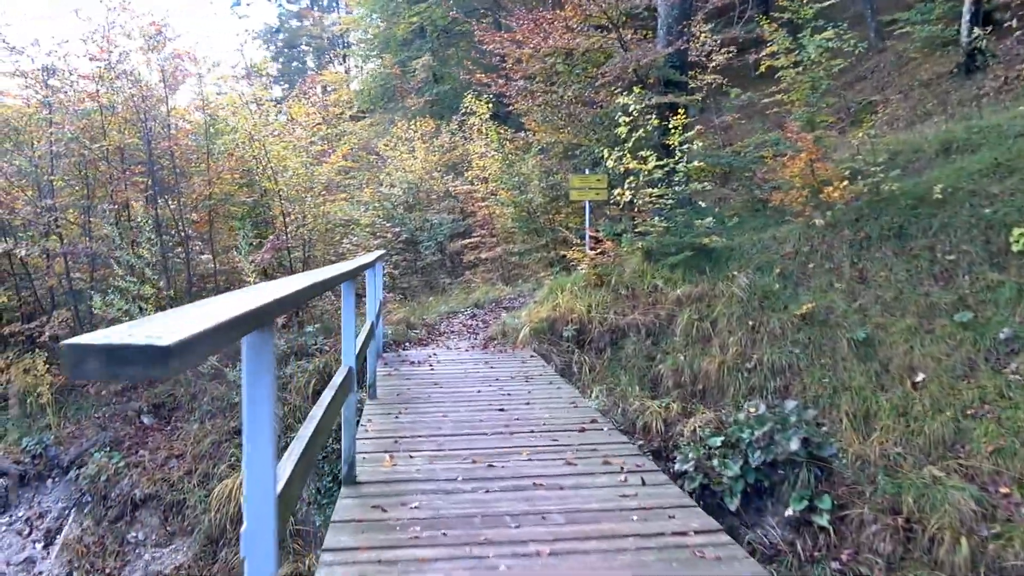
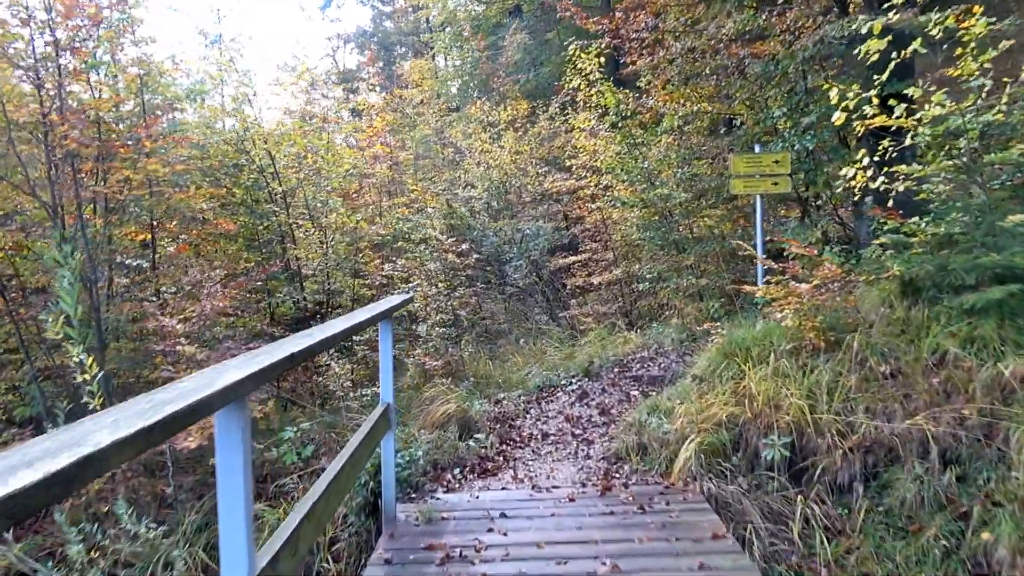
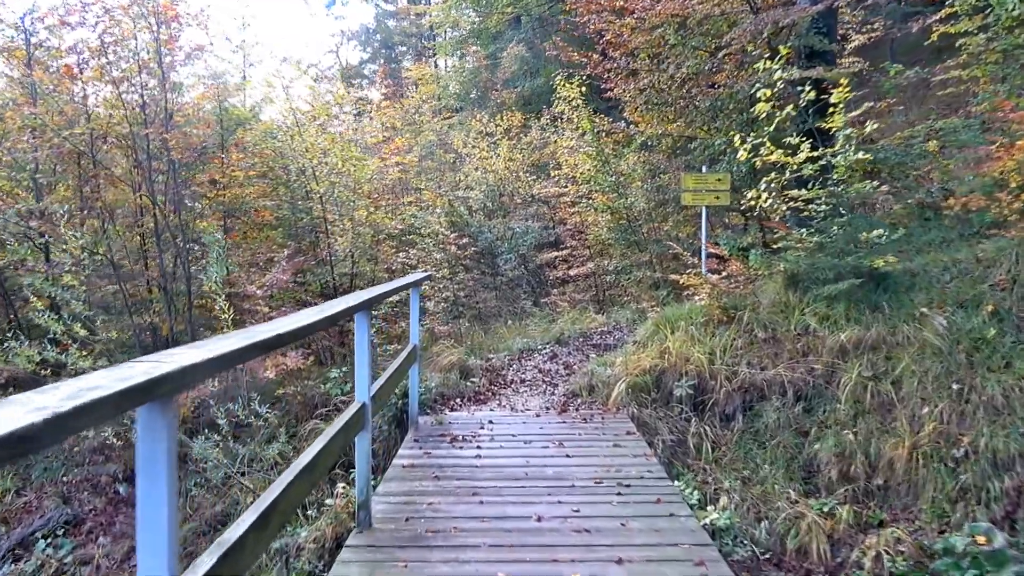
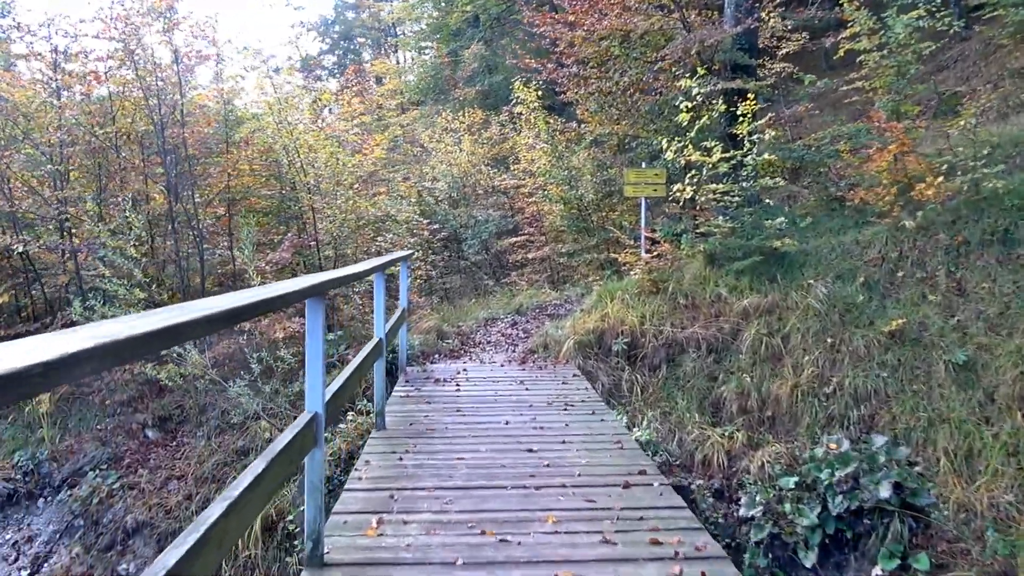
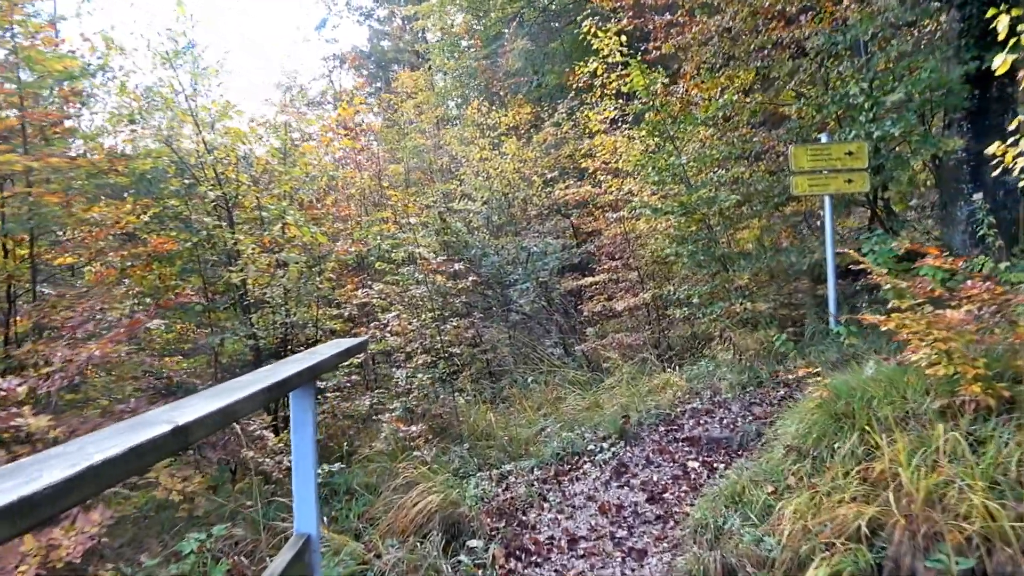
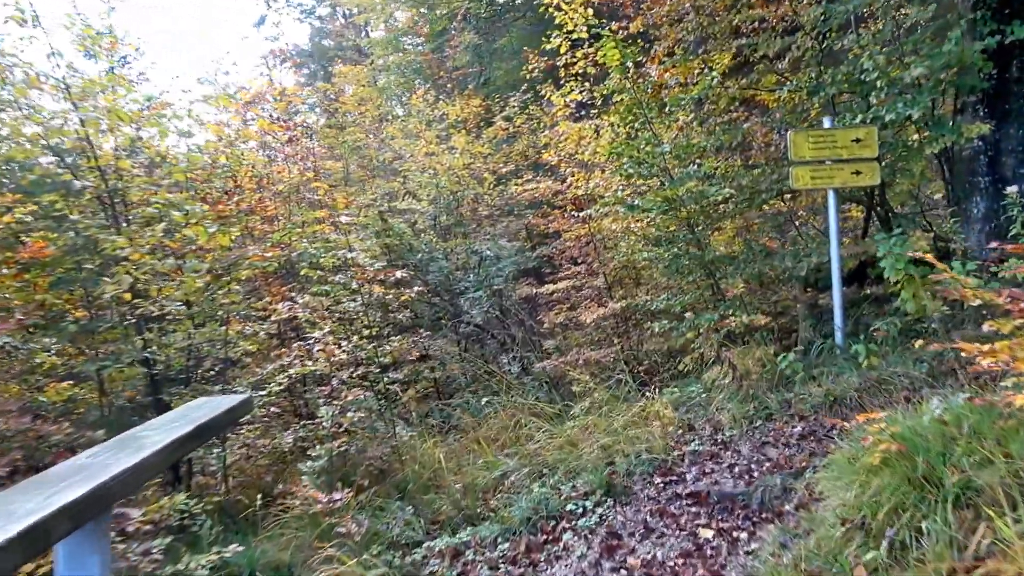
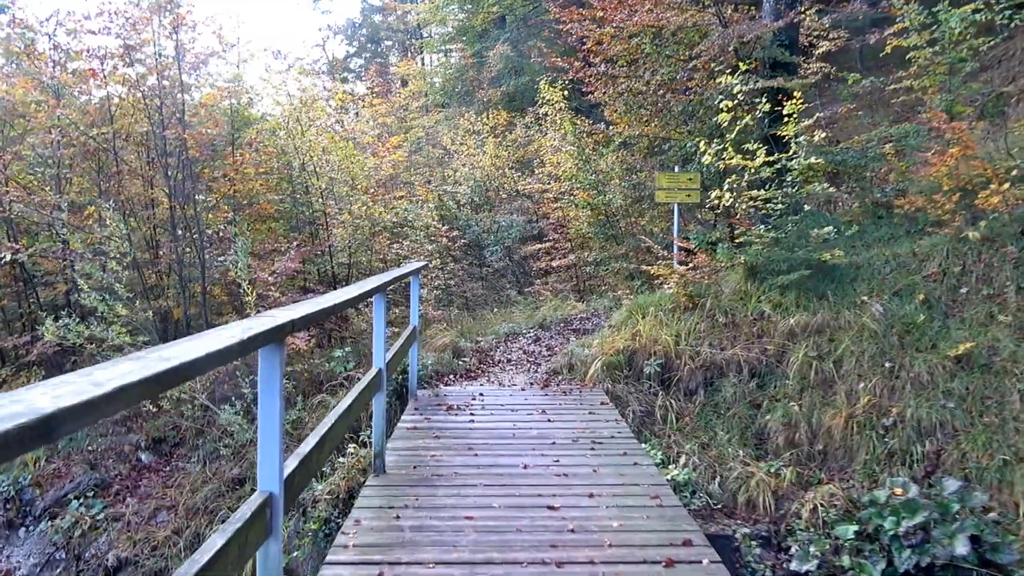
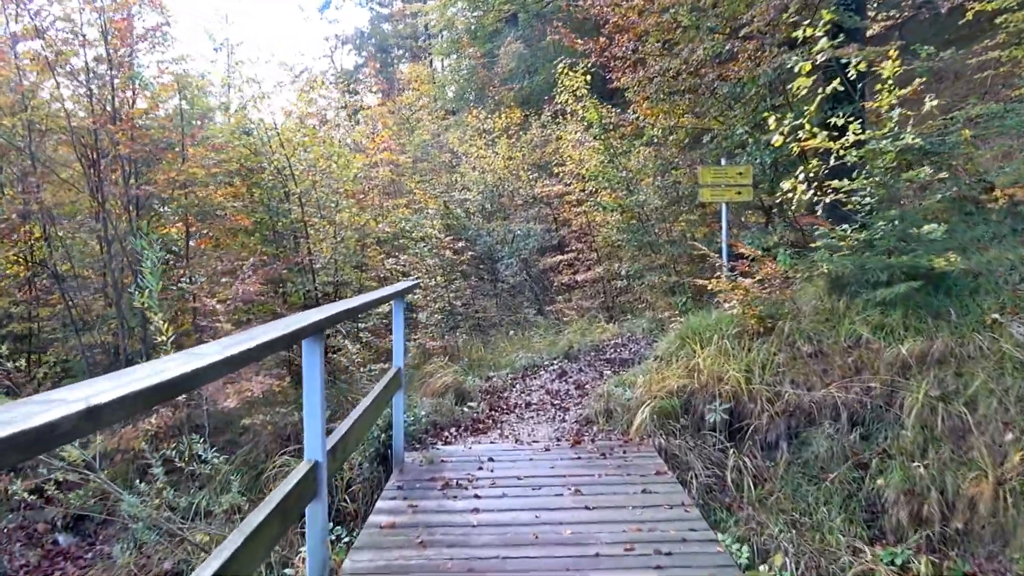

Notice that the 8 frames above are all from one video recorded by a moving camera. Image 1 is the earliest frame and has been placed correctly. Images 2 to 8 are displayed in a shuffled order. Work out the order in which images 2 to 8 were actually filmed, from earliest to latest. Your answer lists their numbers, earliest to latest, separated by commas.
4, 7, 3, 8, 2, 5, 6
